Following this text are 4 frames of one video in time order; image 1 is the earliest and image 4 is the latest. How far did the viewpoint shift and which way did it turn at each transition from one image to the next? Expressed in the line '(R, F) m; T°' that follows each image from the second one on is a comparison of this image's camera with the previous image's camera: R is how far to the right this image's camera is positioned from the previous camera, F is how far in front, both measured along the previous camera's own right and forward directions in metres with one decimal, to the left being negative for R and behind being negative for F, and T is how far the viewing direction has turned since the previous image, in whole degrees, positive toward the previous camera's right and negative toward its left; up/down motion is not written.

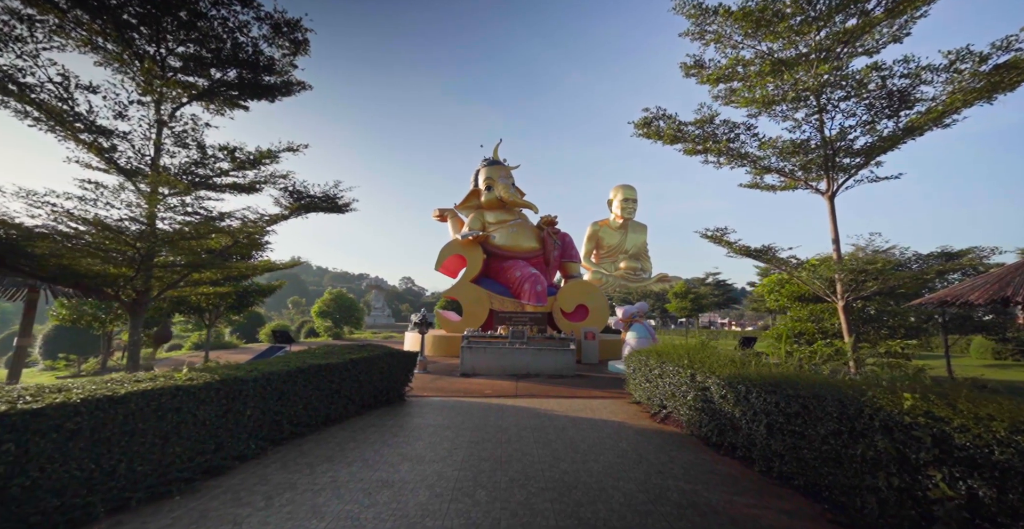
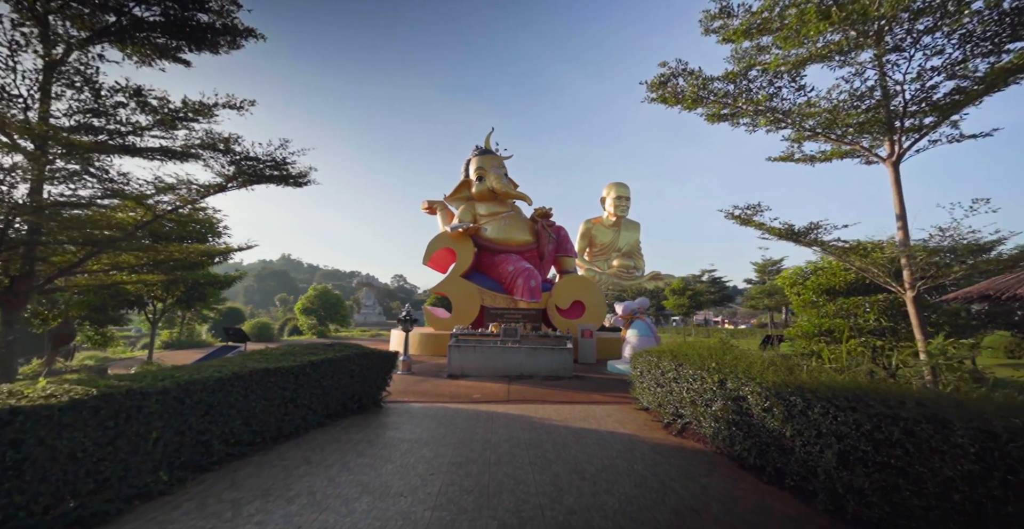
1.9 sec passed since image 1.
(0.0, +1.1) m; +1°
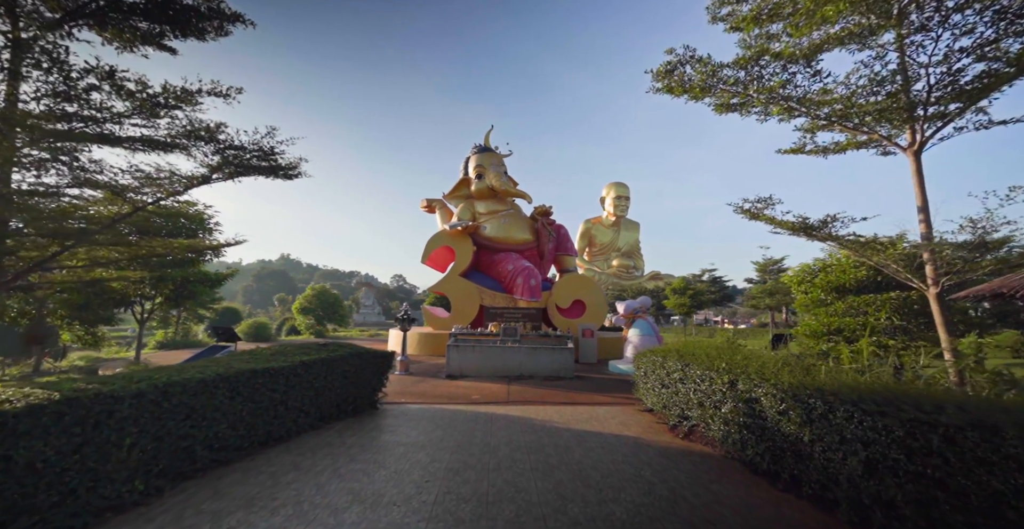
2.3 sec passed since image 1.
(0.0, +0.2) m; 0°
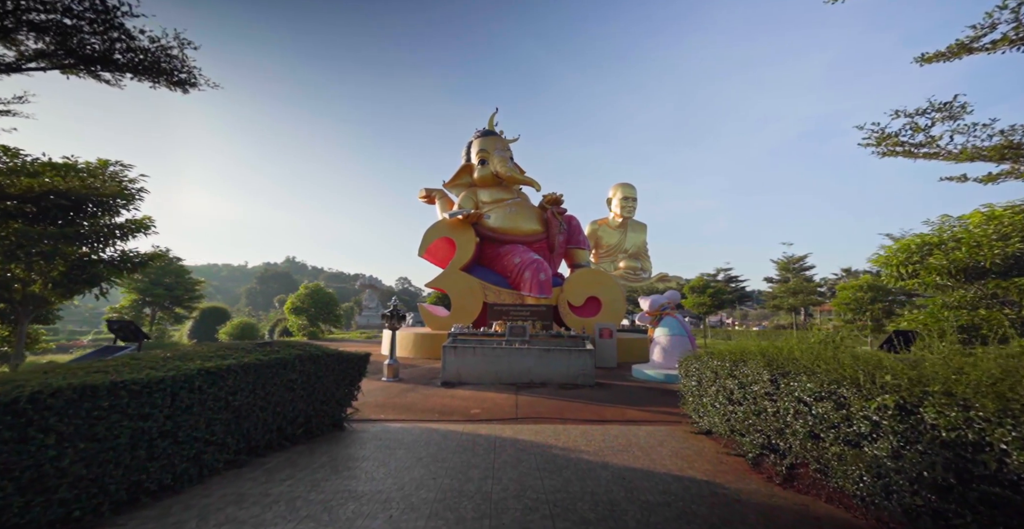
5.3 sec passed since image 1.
(-0.1, +1.9) m; -1°
